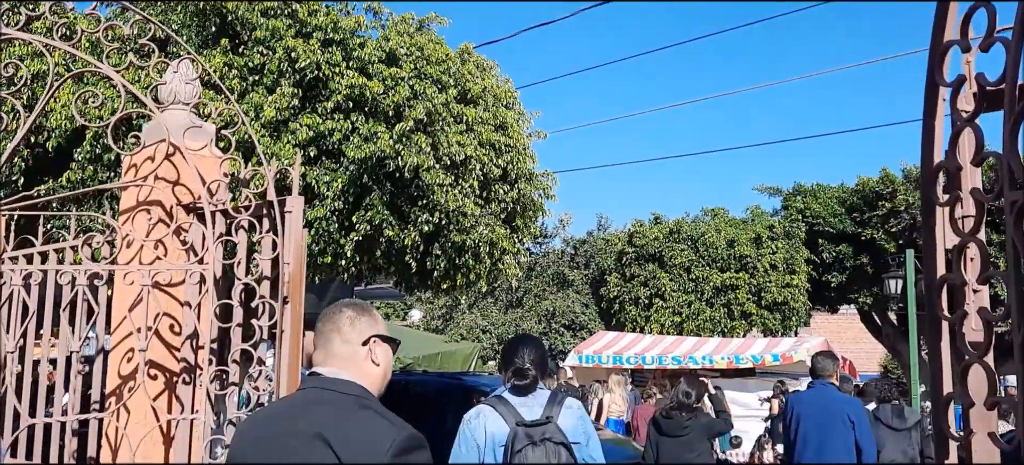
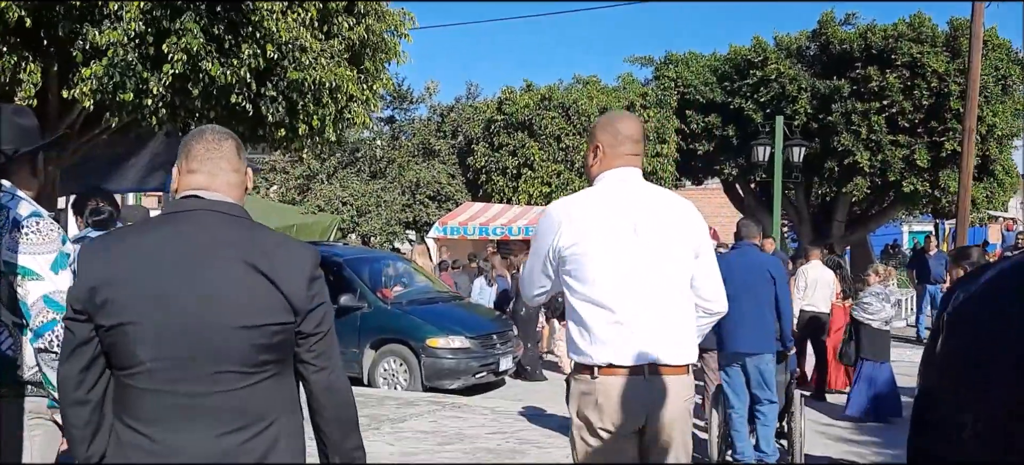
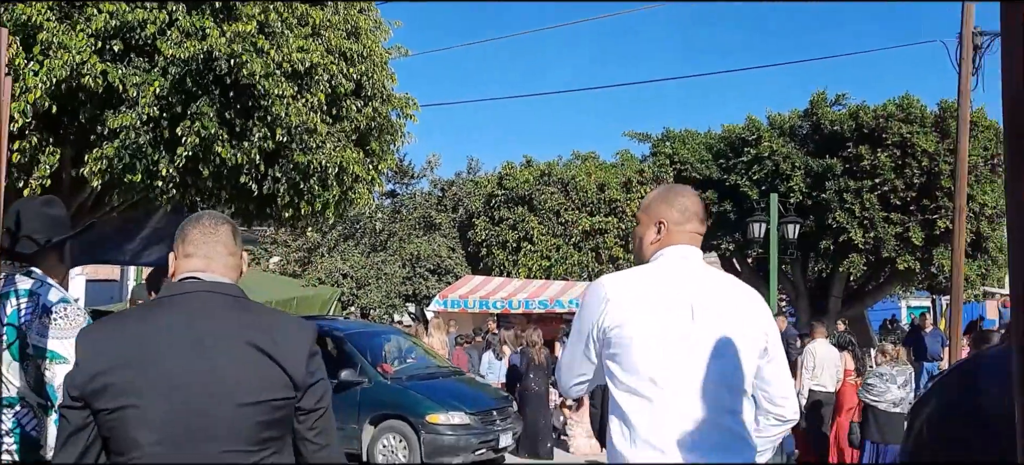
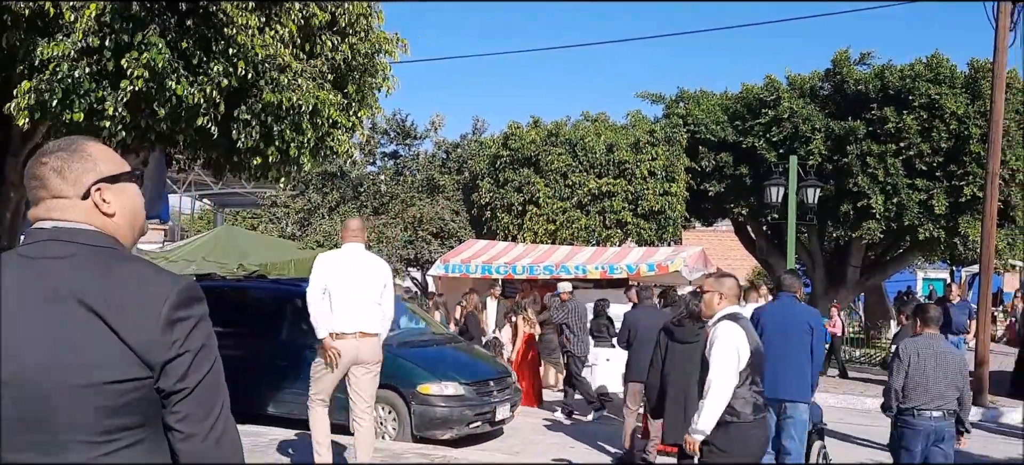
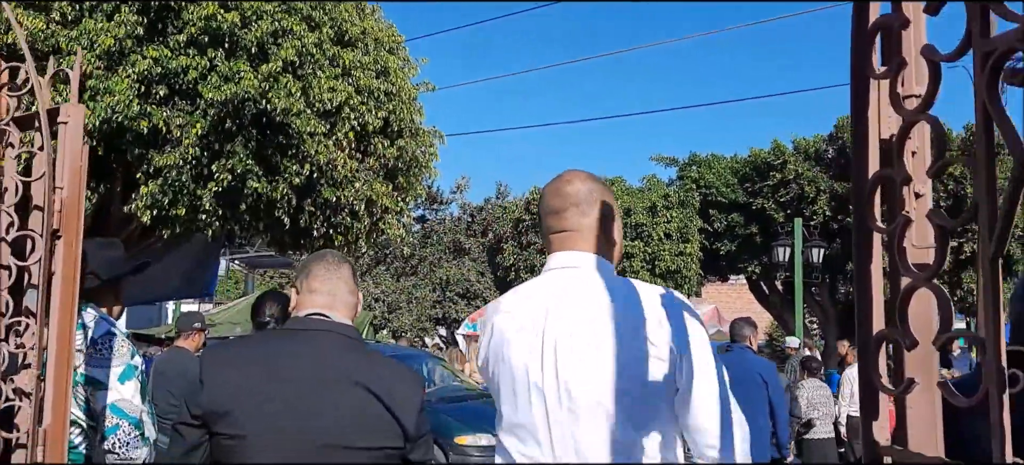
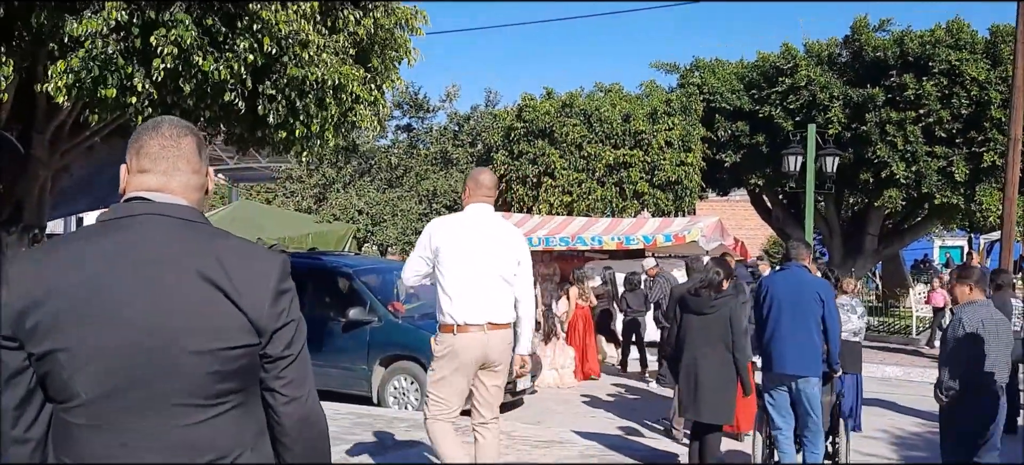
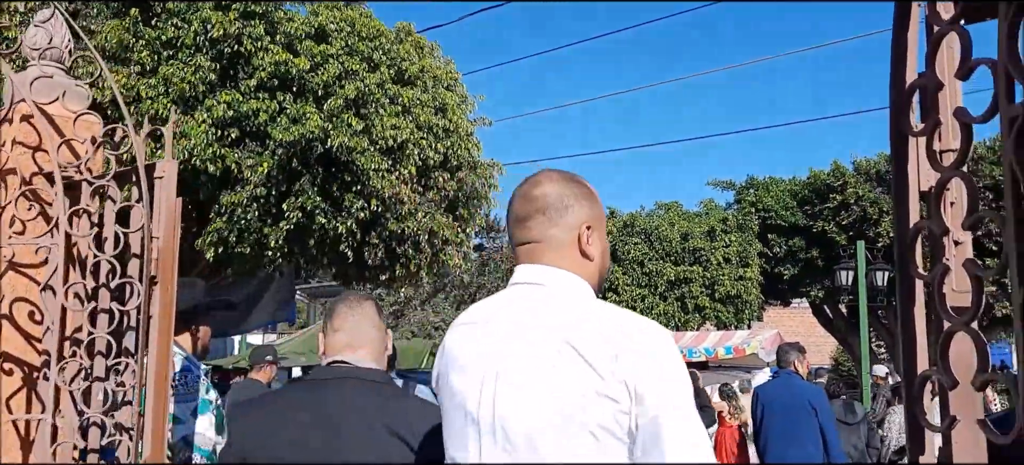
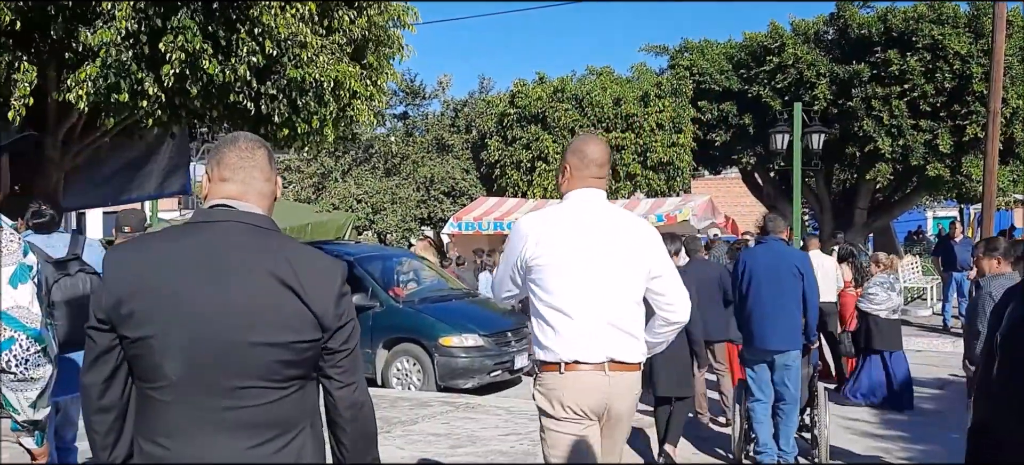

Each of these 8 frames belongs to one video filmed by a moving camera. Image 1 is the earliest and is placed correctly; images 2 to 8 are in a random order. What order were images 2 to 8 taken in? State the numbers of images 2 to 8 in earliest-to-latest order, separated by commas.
7, 5, 3, 2, 8, 6, 4
